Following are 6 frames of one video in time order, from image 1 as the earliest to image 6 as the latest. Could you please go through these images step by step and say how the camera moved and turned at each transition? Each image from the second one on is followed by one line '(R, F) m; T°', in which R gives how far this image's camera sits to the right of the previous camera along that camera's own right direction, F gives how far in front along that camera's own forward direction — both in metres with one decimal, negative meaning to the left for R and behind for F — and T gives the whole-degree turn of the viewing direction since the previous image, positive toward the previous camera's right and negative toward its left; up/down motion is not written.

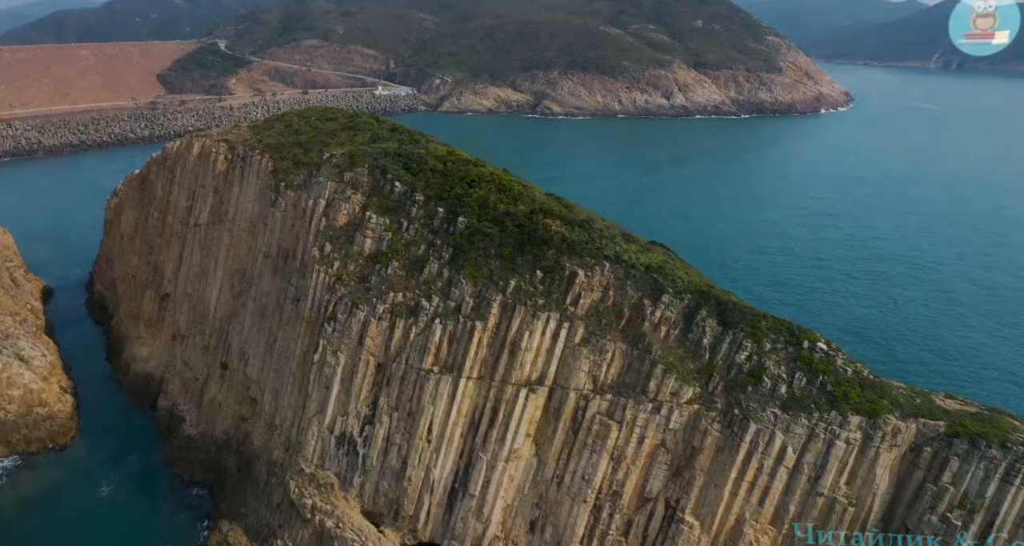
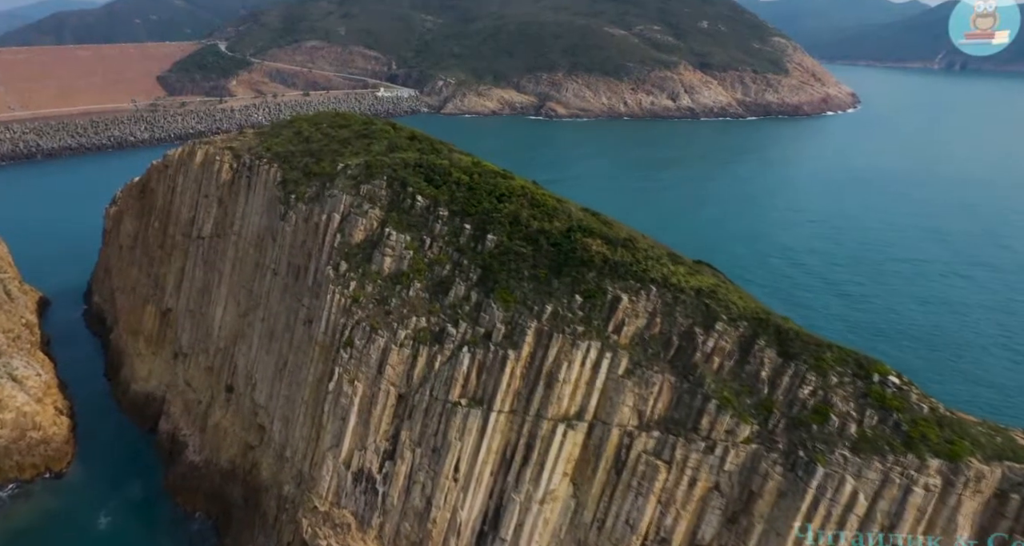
(-1.1, +1.9) m; 0°
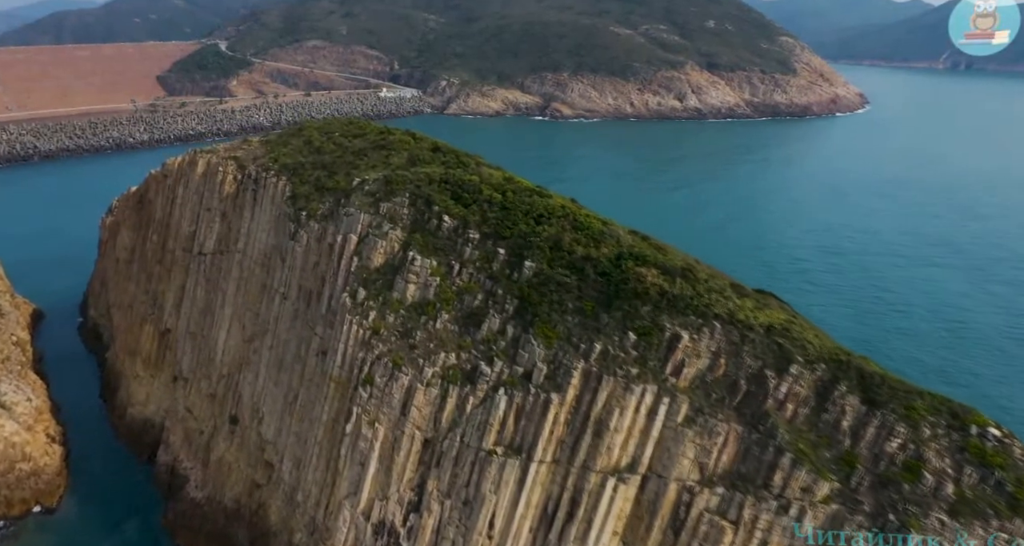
(-1.1, +2.2) m; 0°
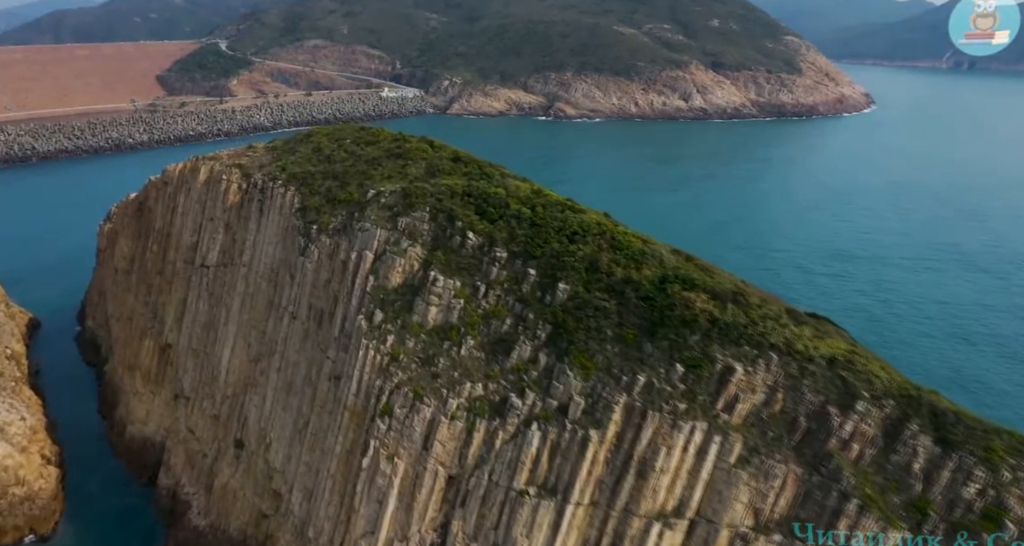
(-0.8, +1.5) m; 0°
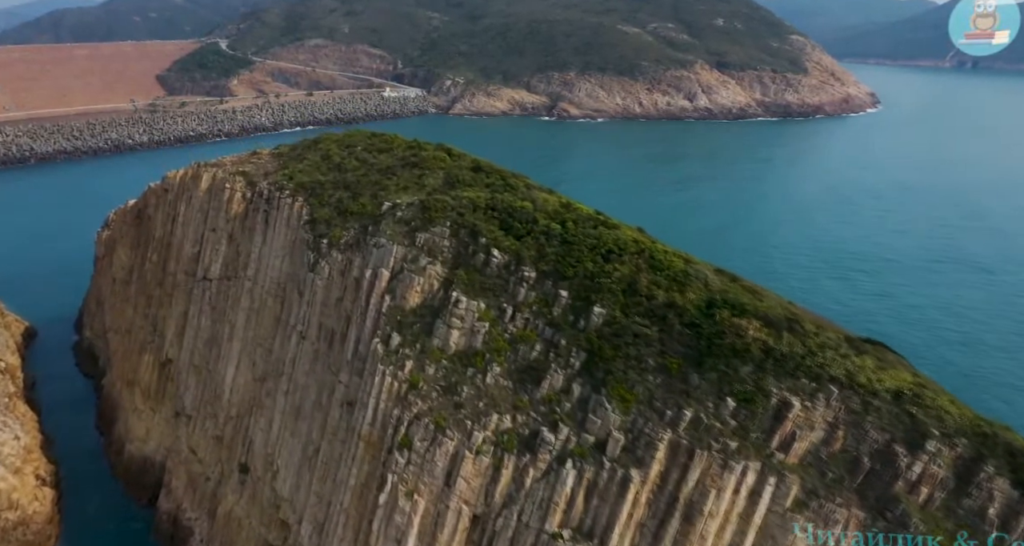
(-0.7, +1.3) m; 0°
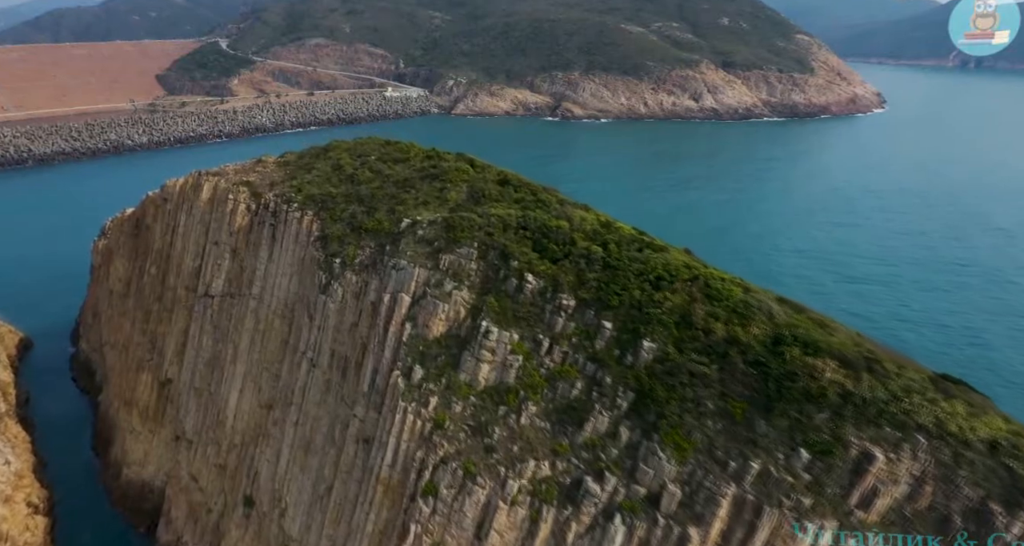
(-0.8, +1.6) m; 0°
